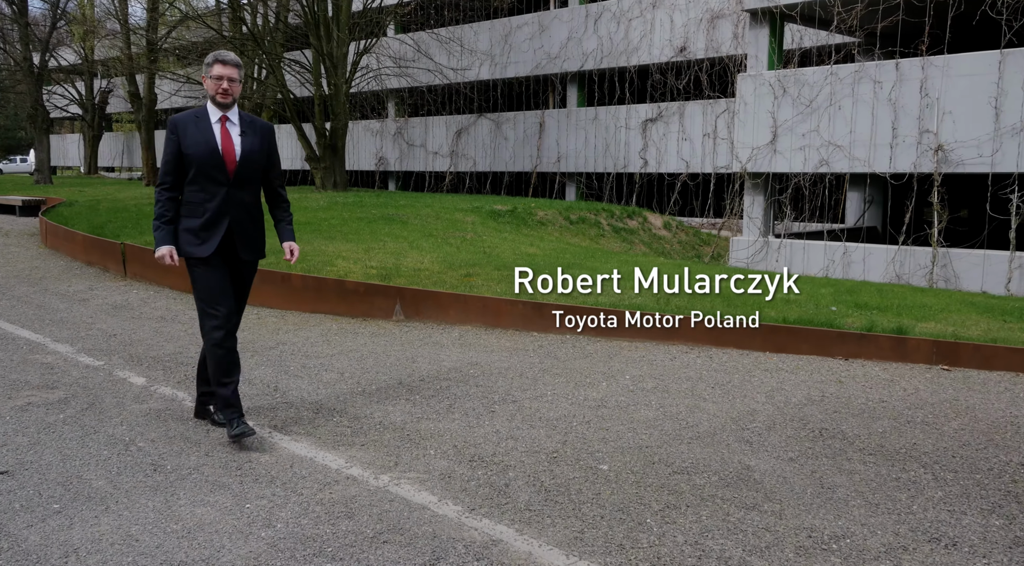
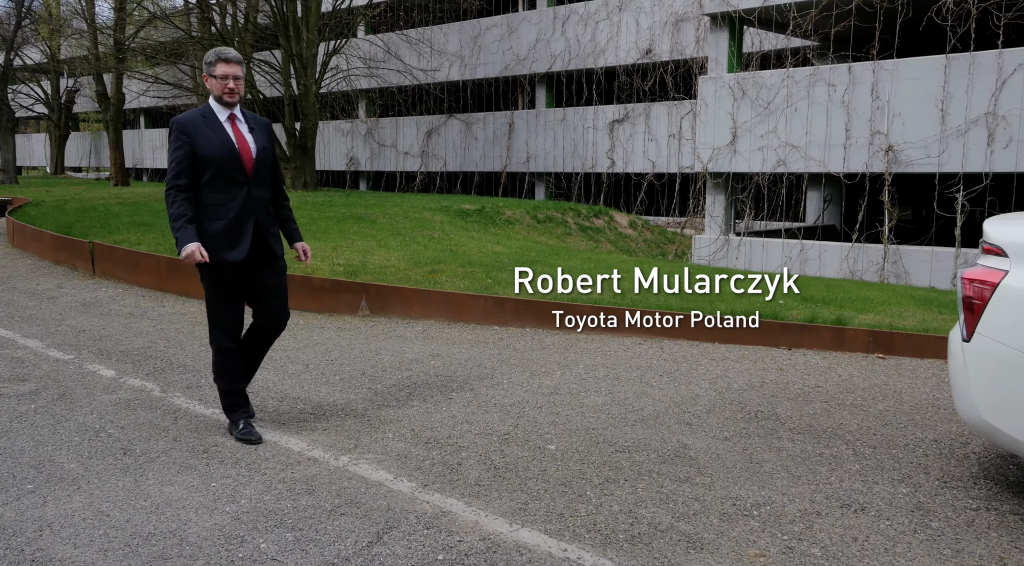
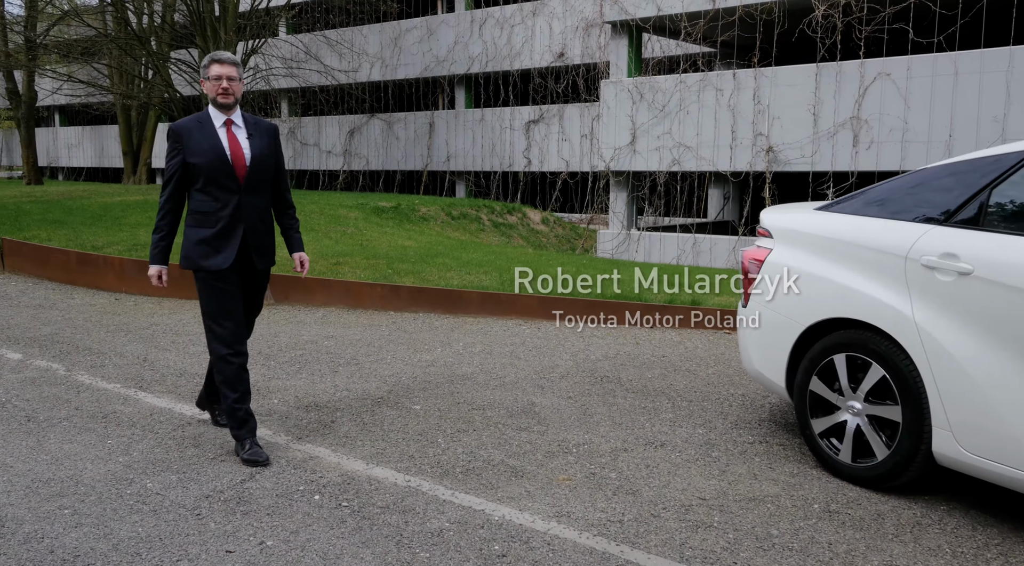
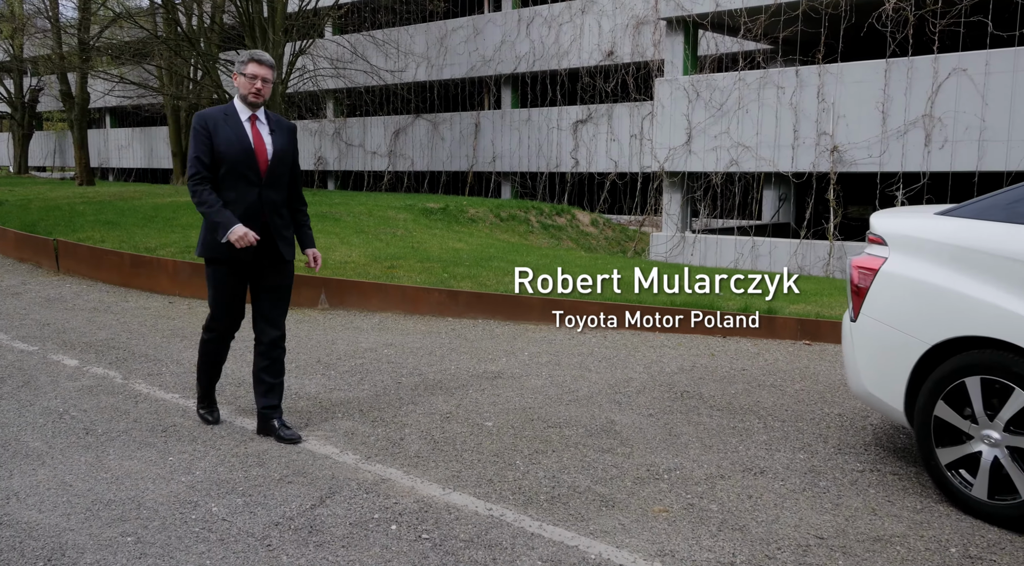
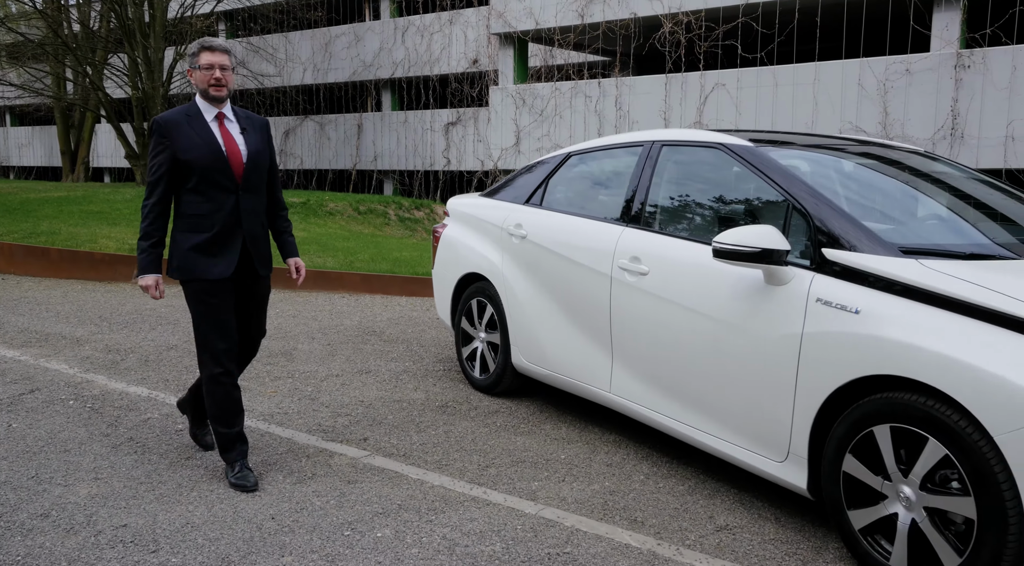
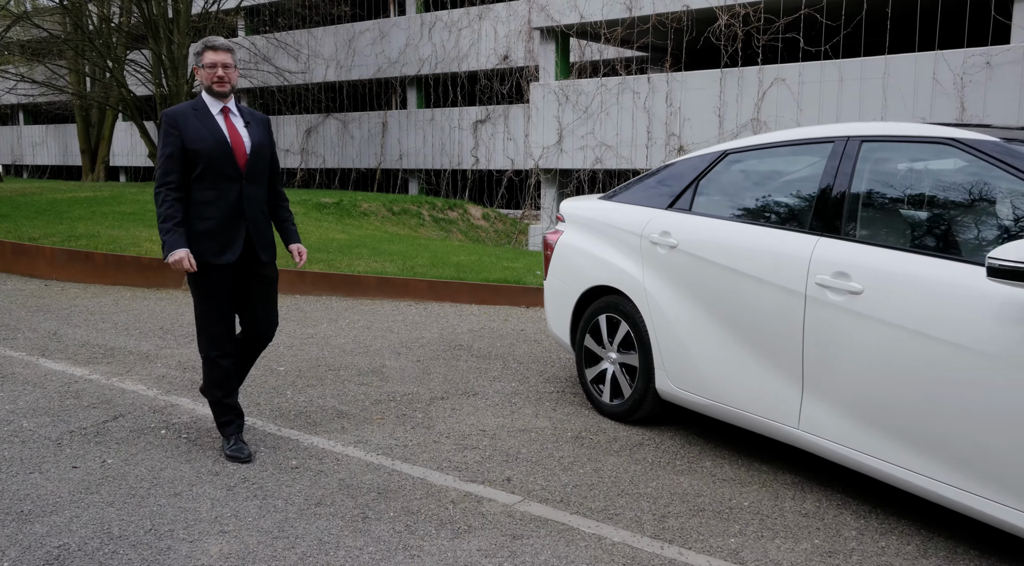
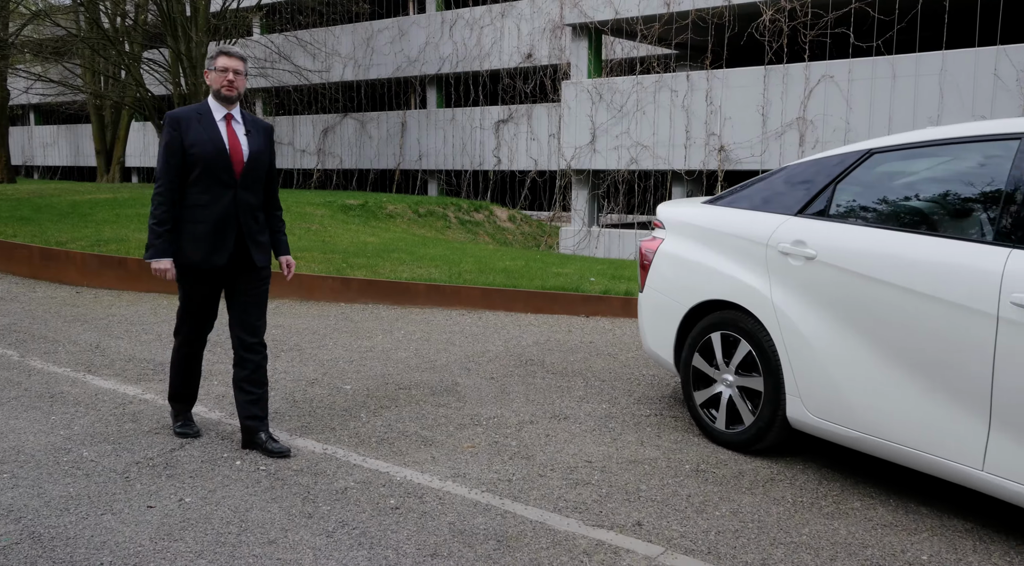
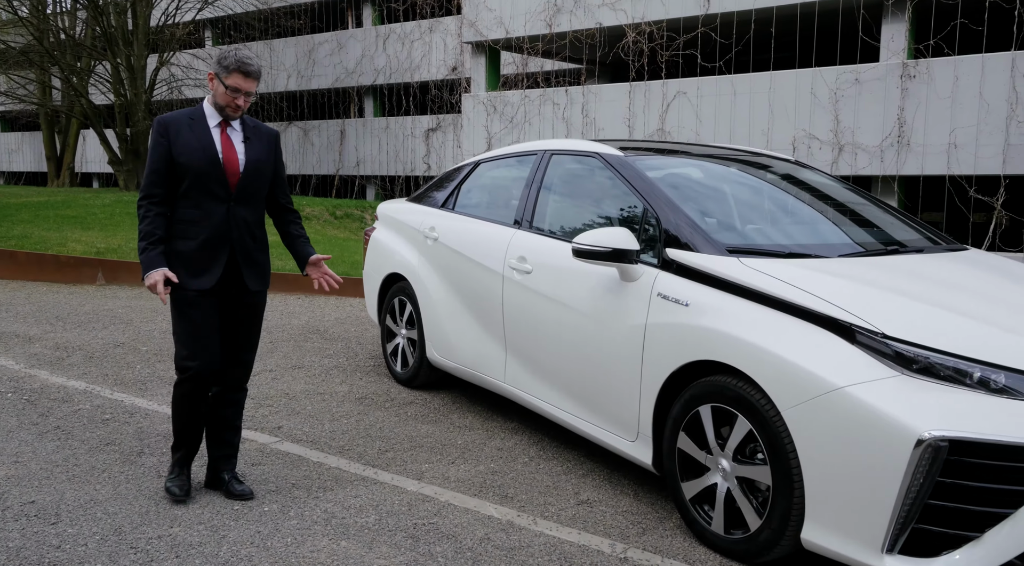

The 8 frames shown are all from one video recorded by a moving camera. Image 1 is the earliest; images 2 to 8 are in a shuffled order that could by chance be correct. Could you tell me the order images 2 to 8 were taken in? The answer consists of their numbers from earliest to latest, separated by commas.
2, 4, 3, 7, 6, 5, 8
